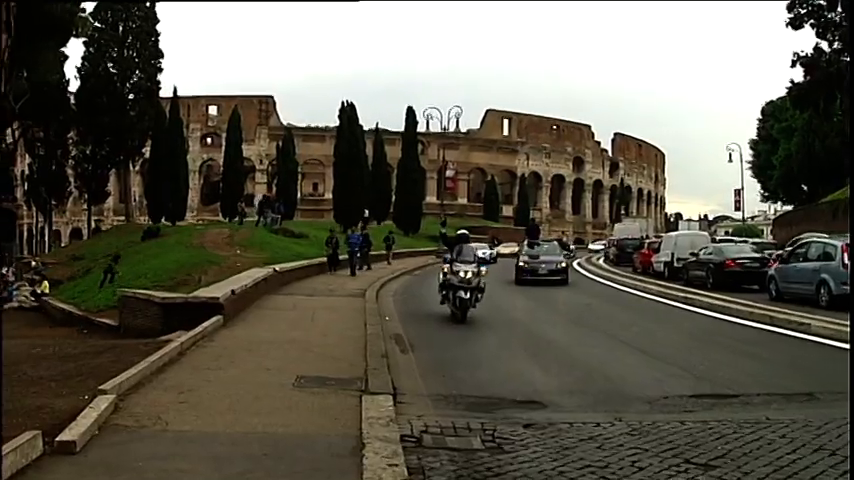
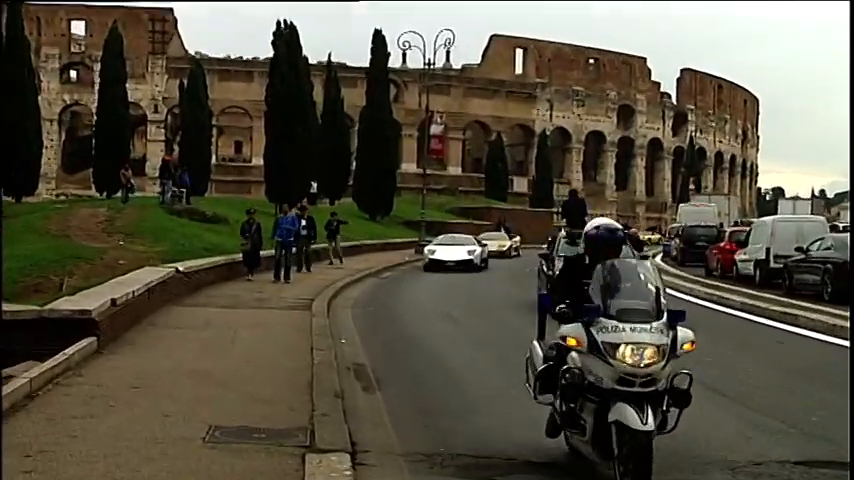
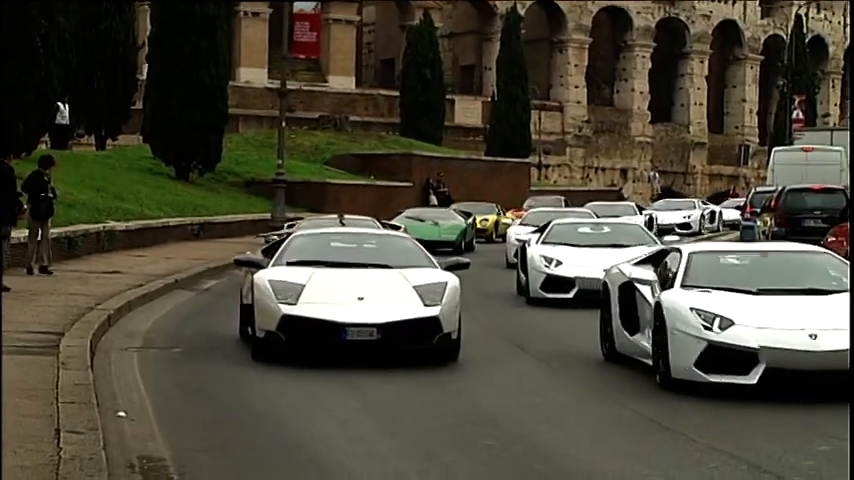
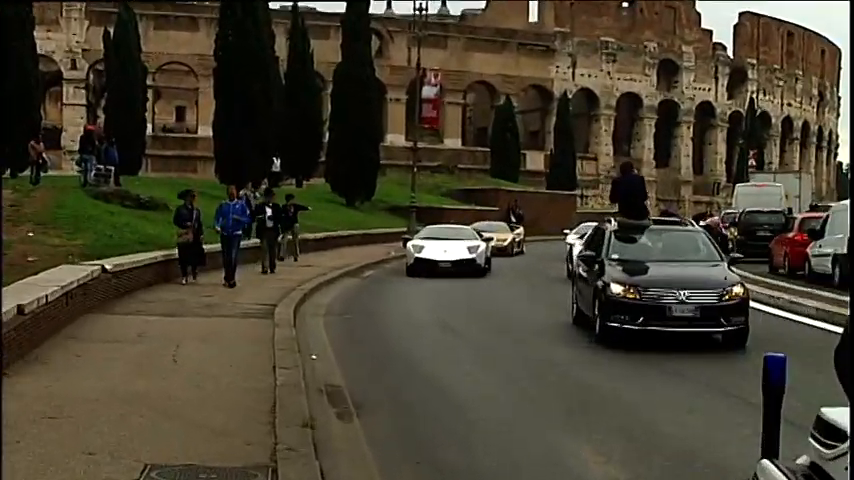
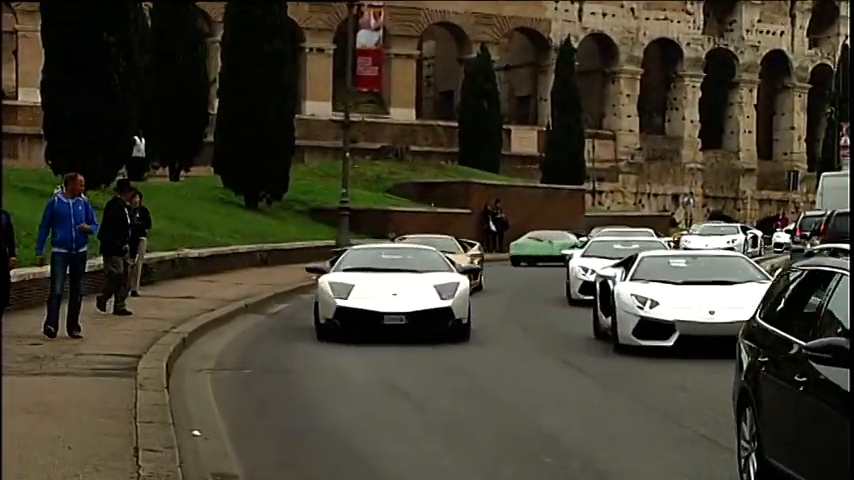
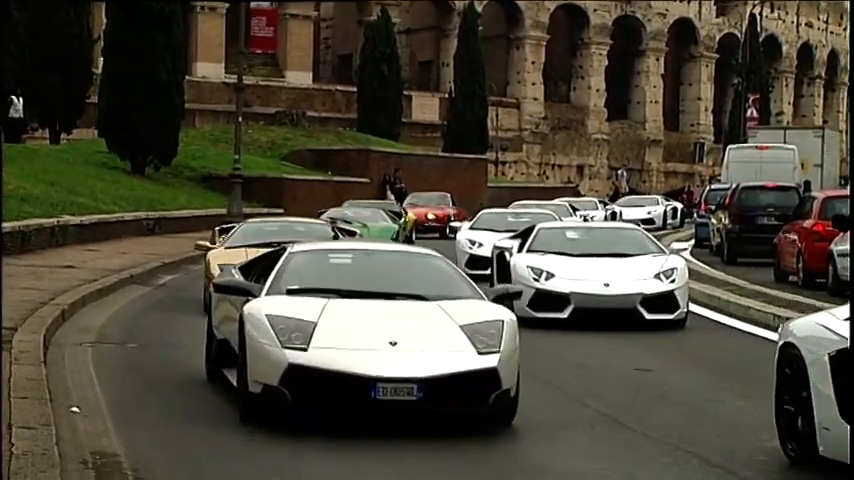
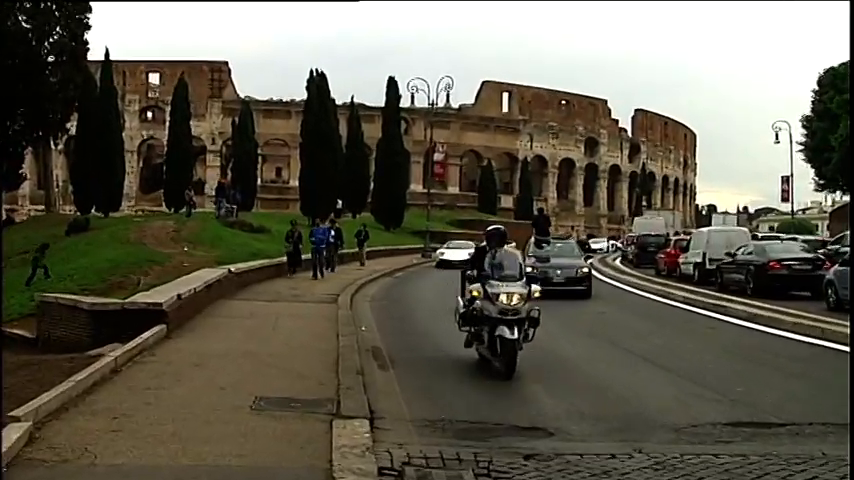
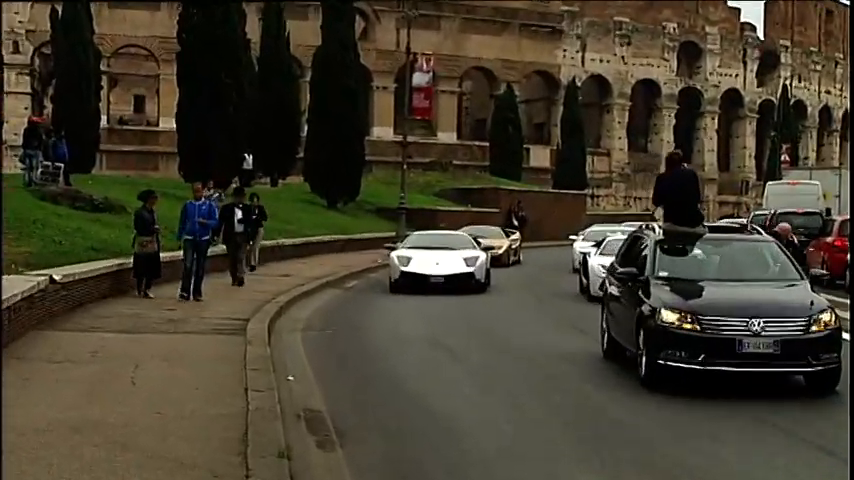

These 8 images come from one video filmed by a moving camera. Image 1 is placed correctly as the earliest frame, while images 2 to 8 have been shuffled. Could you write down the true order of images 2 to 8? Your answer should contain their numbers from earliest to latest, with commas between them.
7, 2, 4, 8, 5, 3, 6
